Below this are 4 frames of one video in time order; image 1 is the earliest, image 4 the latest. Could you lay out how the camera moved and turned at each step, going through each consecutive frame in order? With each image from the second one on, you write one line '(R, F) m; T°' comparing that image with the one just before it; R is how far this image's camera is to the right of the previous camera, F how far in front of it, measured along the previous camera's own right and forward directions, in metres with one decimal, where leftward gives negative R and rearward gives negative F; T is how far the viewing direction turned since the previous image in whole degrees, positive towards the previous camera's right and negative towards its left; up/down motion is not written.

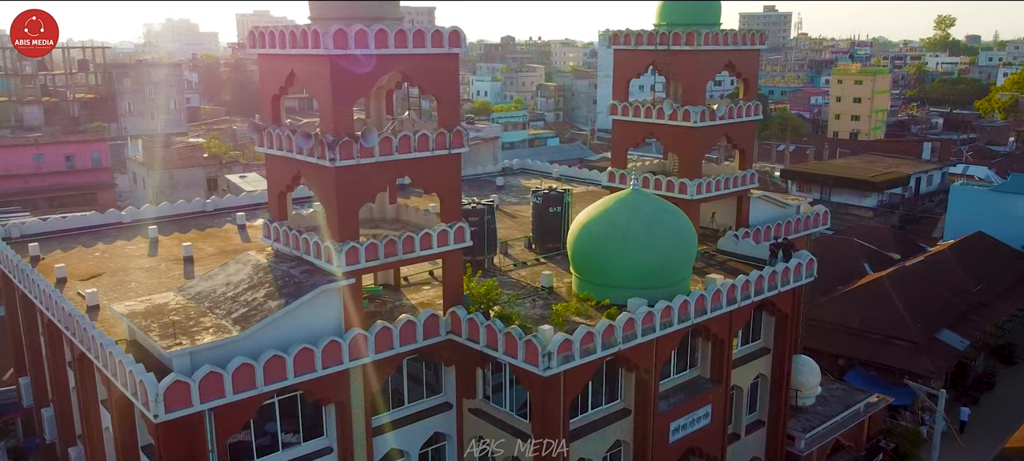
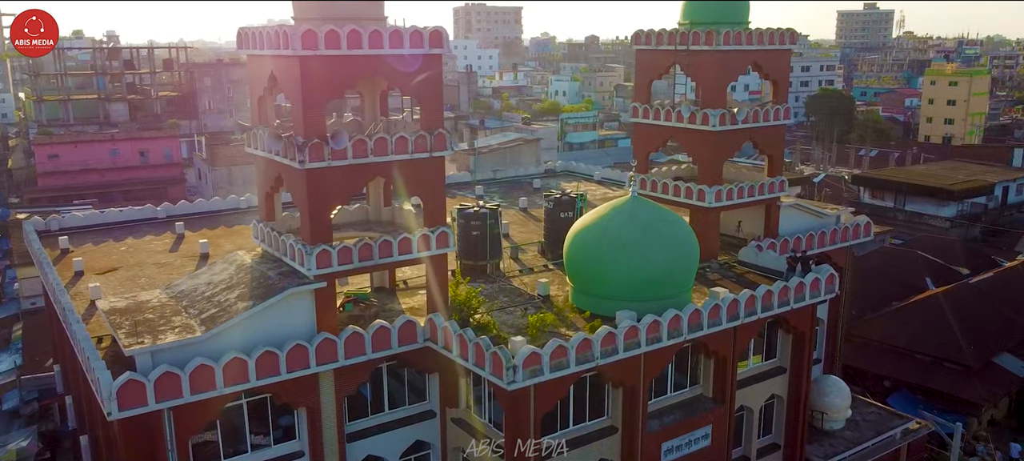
(+2.7, +0.9) m; -6°
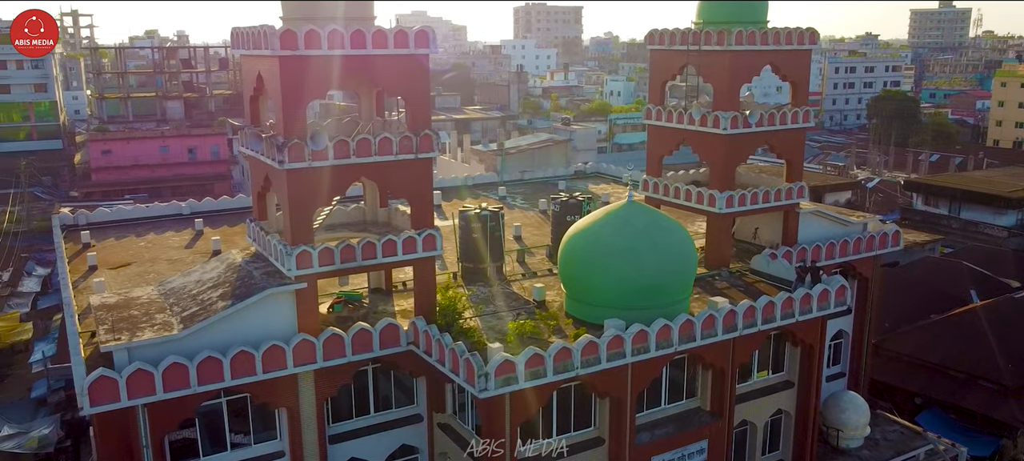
(+1.9, +0.5) m; -4°
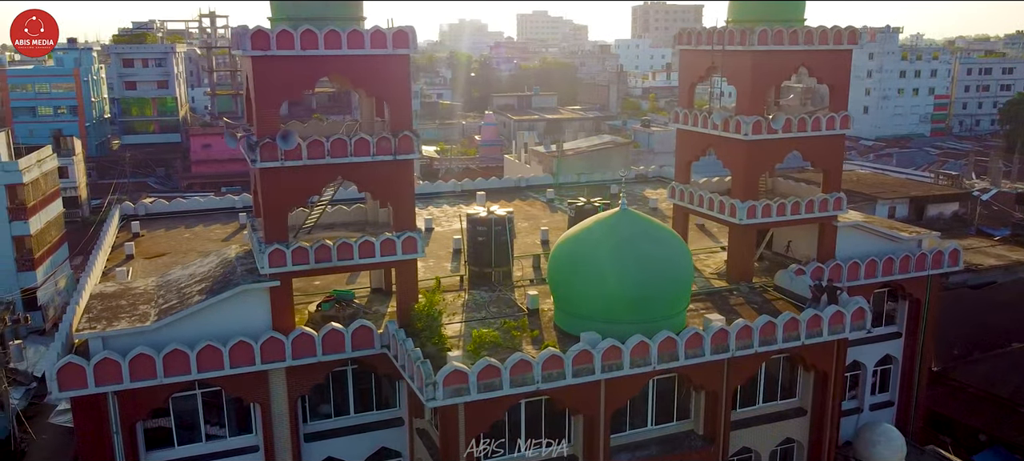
(+3.5, +0.9) m; -8°
